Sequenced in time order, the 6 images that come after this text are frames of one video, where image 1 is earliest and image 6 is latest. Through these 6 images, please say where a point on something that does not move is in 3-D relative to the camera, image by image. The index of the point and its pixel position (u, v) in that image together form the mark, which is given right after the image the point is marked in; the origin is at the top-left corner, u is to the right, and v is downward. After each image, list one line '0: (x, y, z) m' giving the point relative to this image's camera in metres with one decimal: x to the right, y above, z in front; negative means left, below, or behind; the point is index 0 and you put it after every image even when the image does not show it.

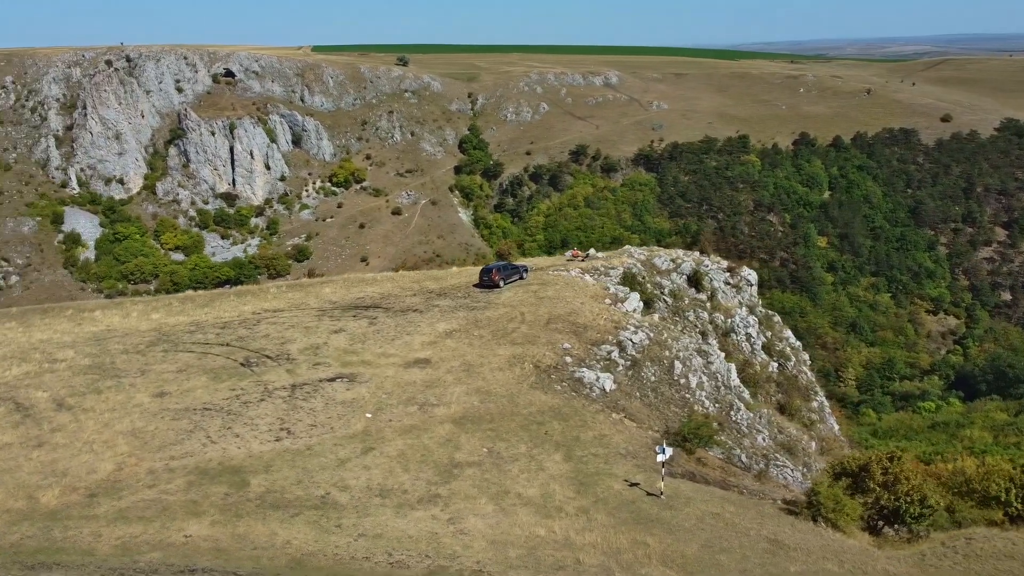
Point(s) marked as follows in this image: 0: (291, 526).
0: (-5.1, -5.5, +18.5) m
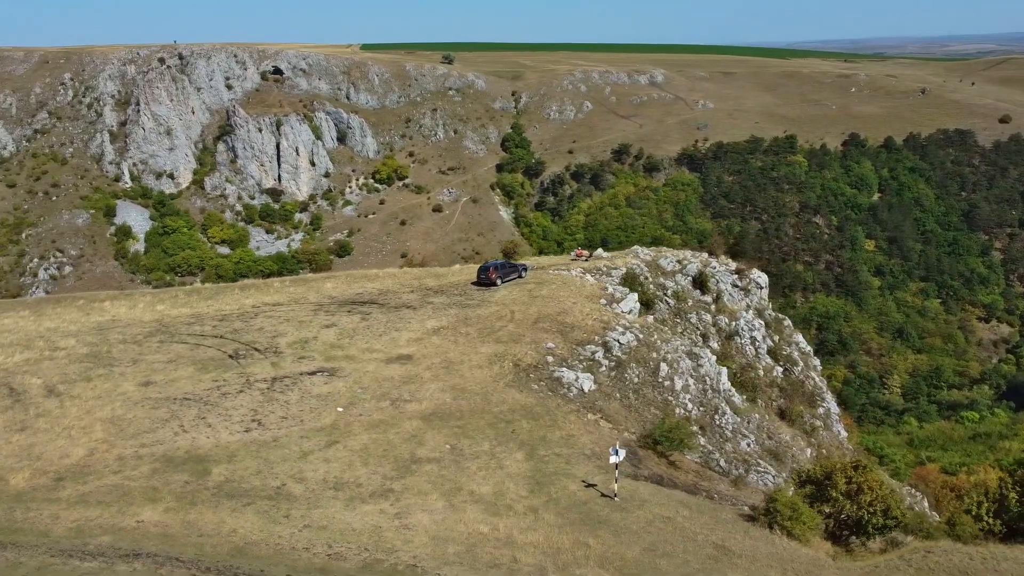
0: (-6.4, -5.4, +18.9) m
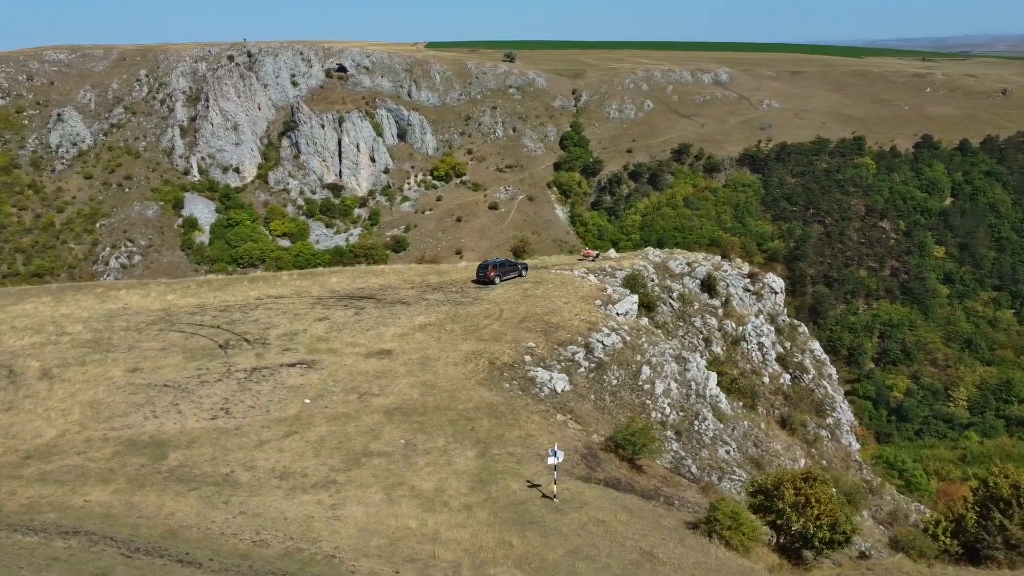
0: (-8.1, -5.2, +19.5) m
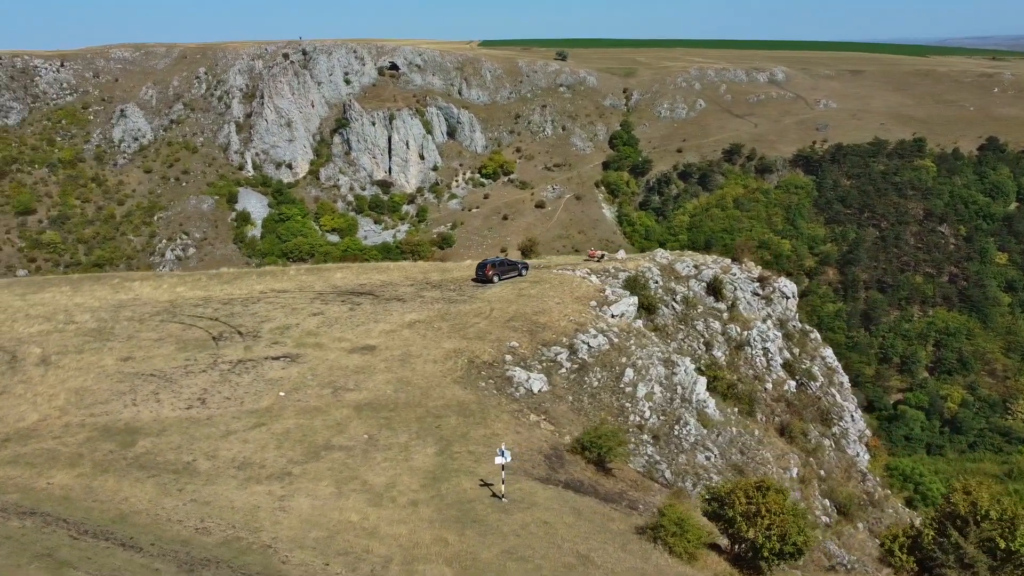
0: (-9.4, -5.0, +20.2) m
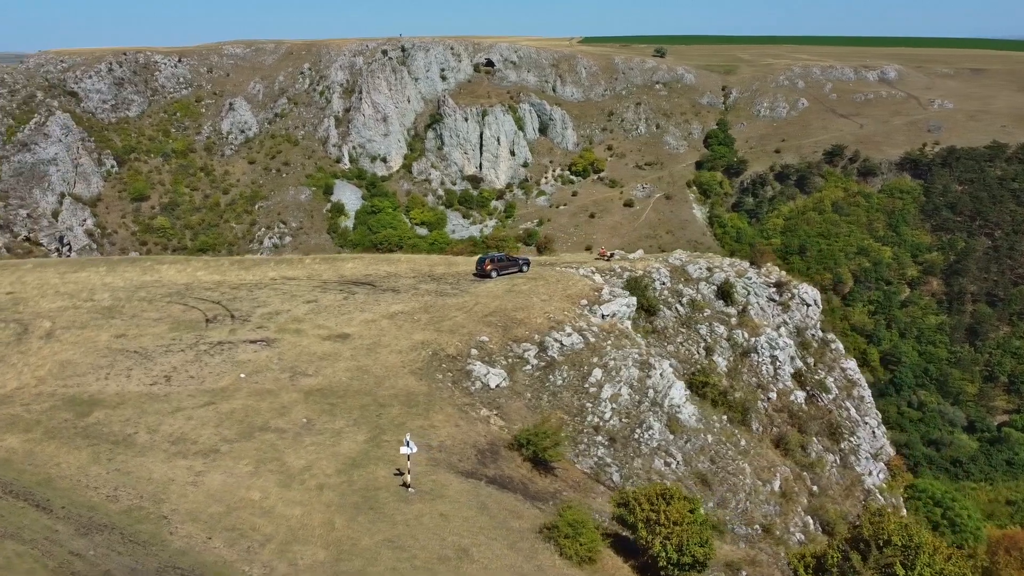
0: (-11.8, -4.5, +21.5) m
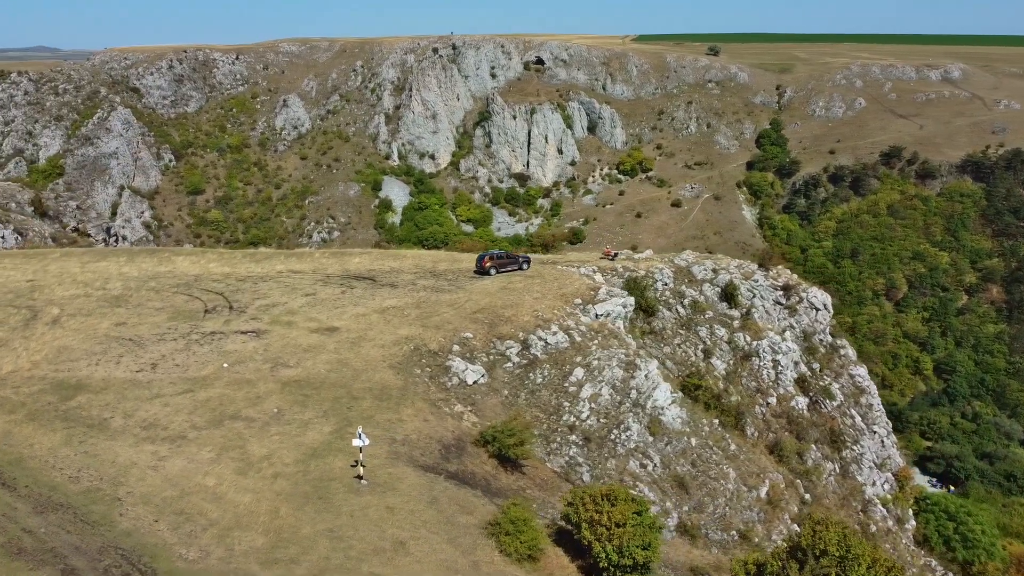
0: (-13.0, -4.1, +22.4) m
